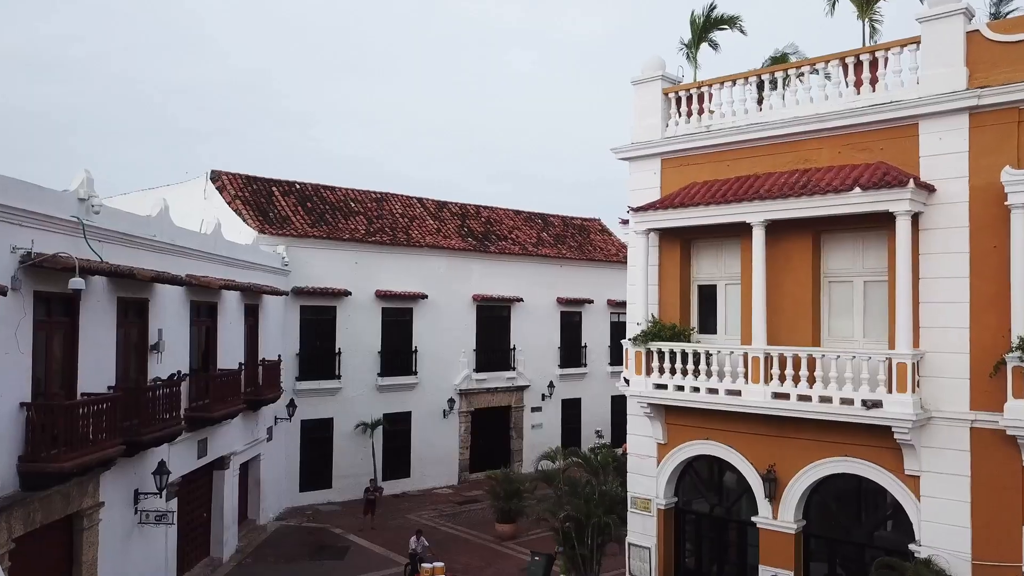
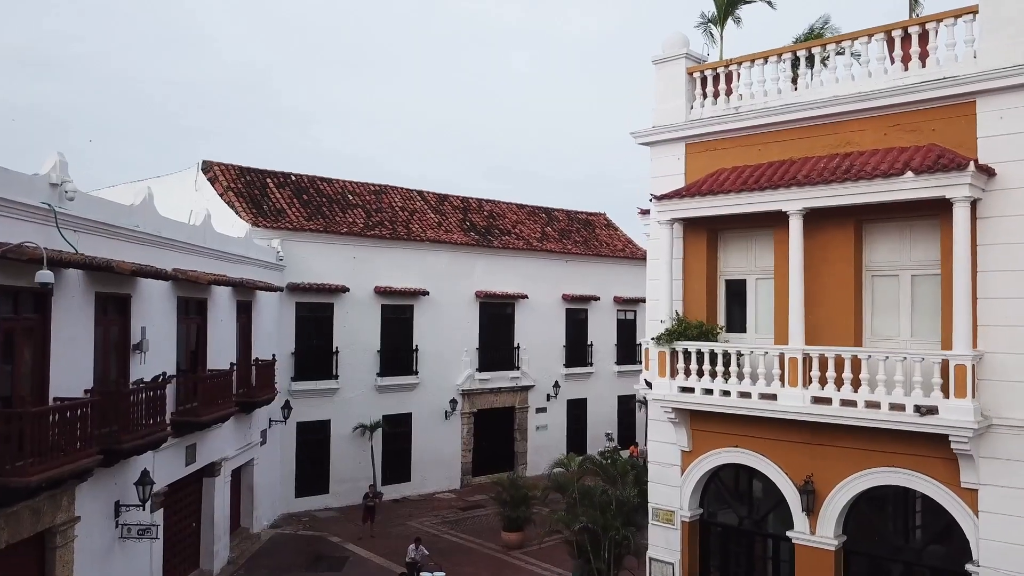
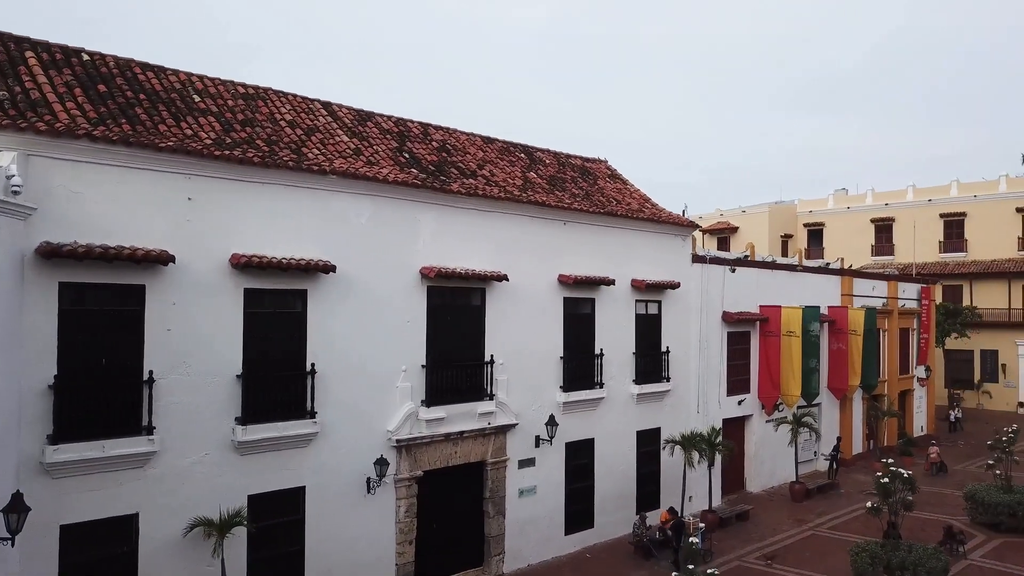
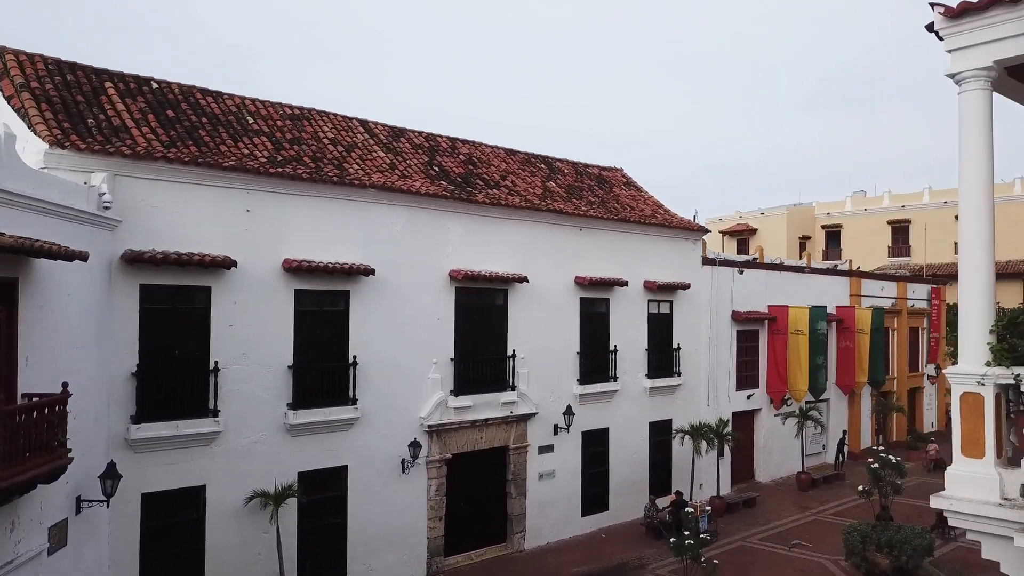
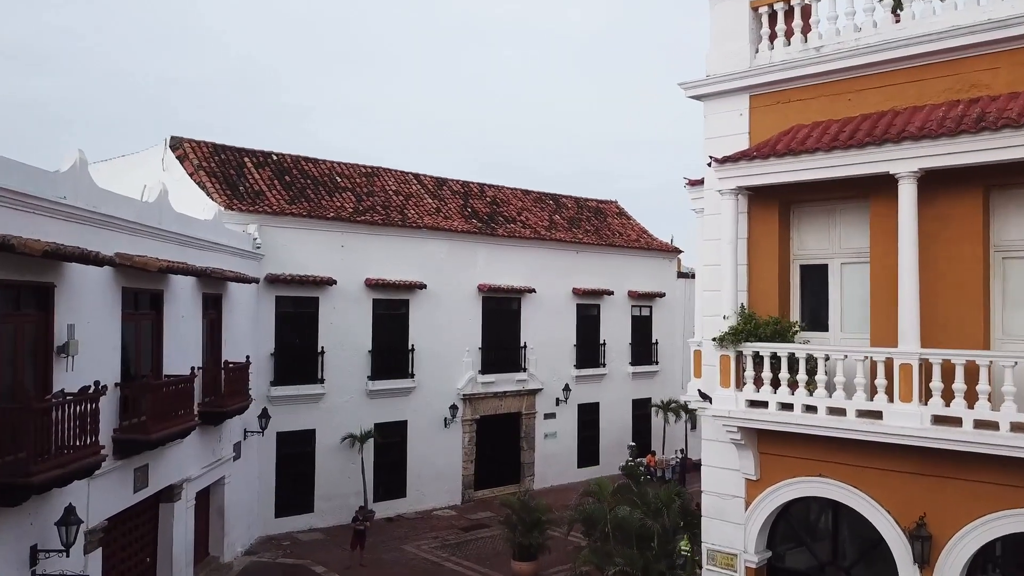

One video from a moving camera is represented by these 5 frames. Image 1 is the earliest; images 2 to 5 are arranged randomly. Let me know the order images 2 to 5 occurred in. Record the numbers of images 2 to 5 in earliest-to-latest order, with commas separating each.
2, 5, 4, 3
